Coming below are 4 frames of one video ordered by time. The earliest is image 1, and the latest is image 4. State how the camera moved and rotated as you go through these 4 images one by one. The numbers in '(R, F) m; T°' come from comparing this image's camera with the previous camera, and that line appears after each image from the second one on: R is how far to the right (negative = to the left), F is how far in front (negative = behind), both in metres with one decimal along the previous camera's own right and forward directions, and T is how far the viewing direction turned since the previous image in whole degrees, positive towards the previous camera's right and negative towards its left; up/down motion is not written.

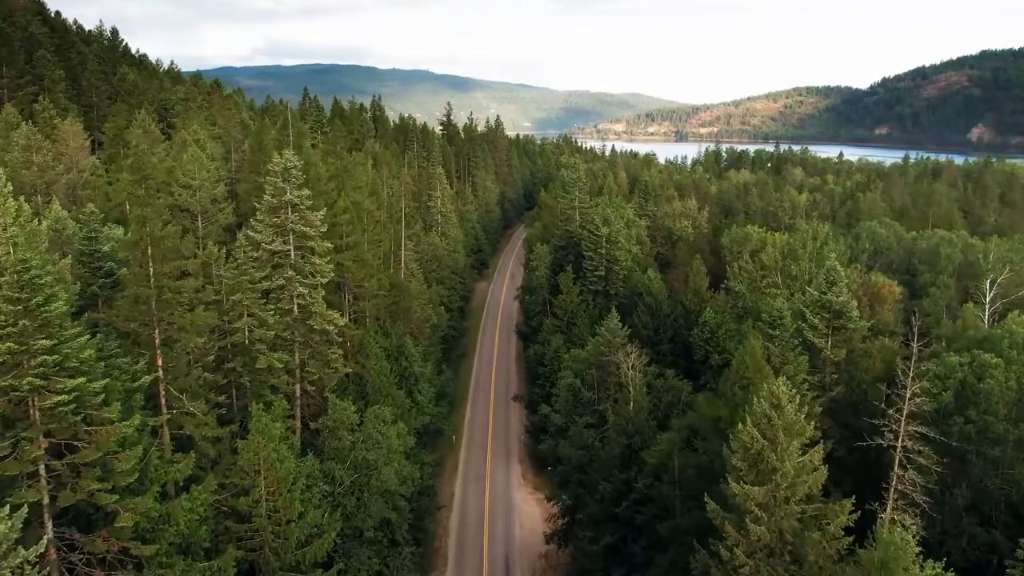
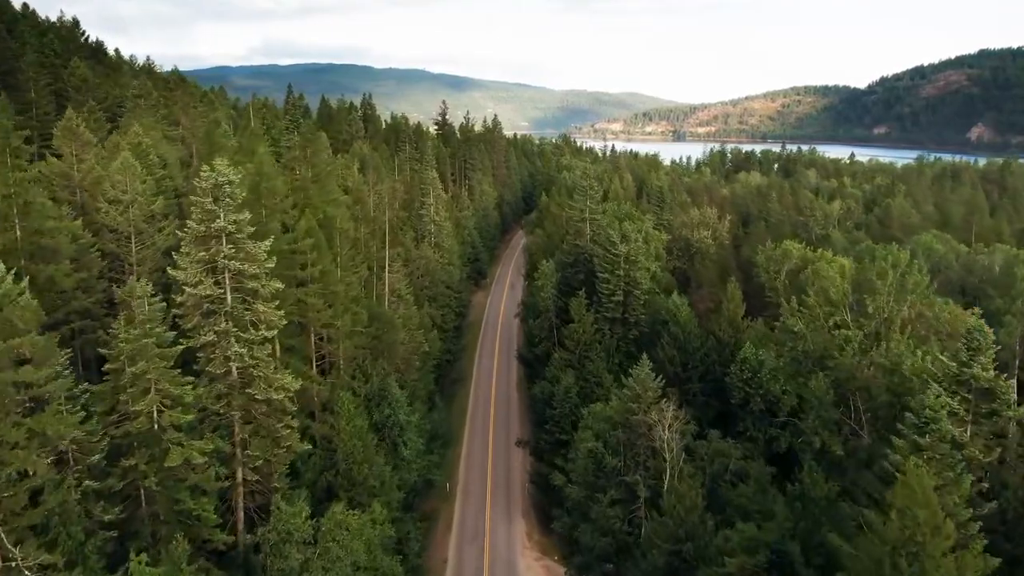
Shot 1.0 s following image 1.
(-0.6, +8.9) m; 0°
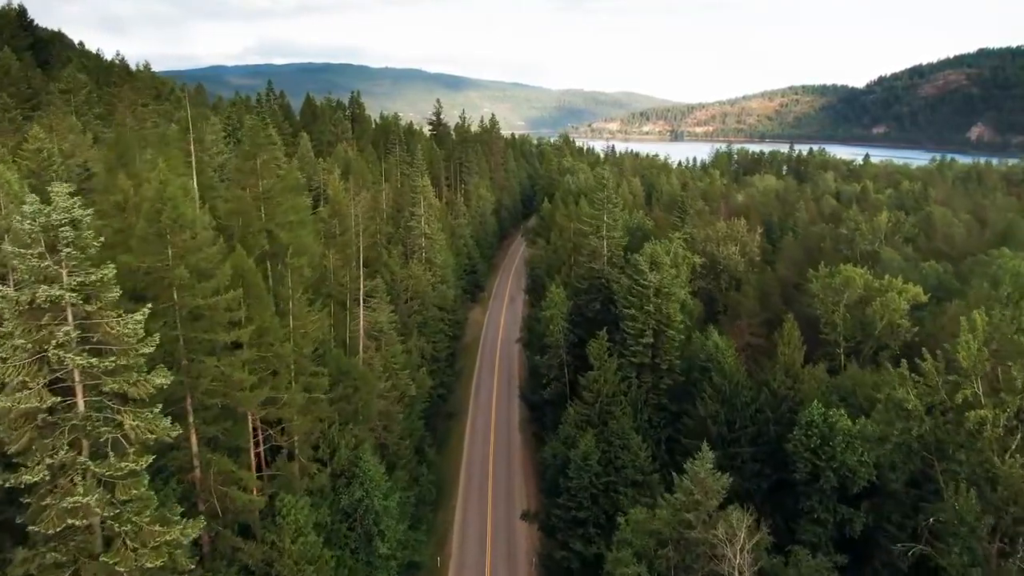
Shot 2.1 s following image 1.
(-0.6, +10.0) m; 0°
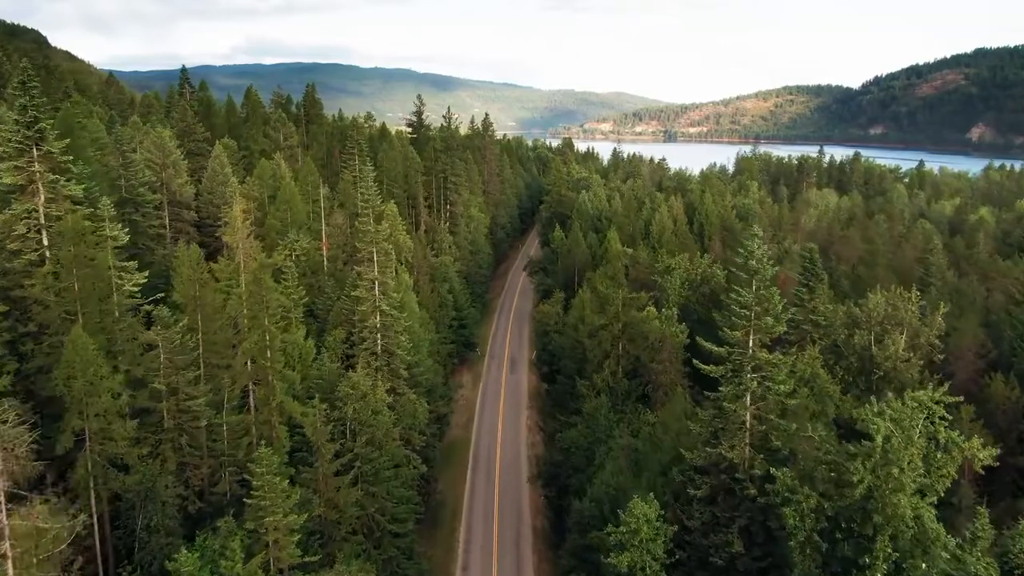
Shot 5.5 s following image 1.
(-1.6, +30.1) m; +1°
